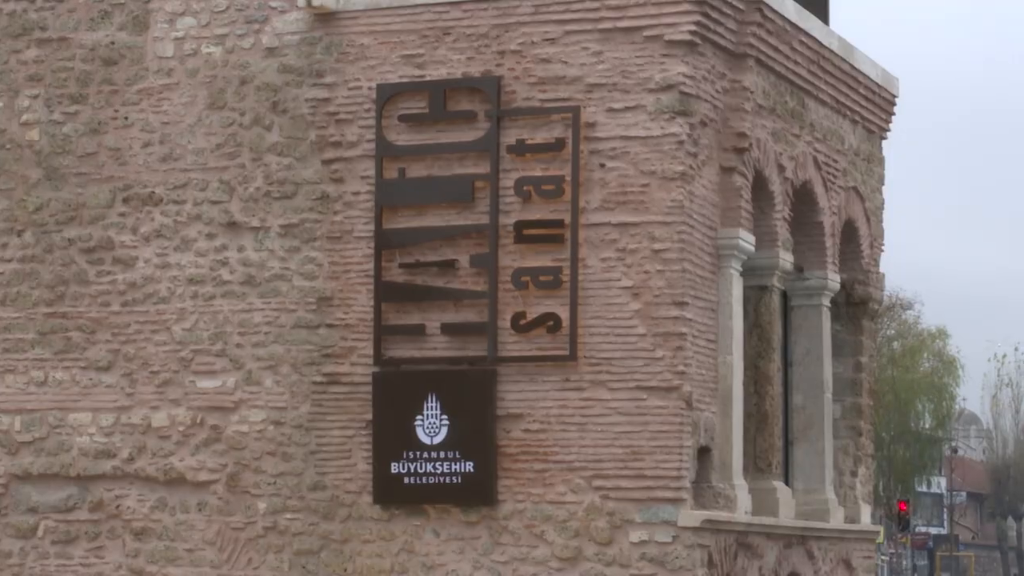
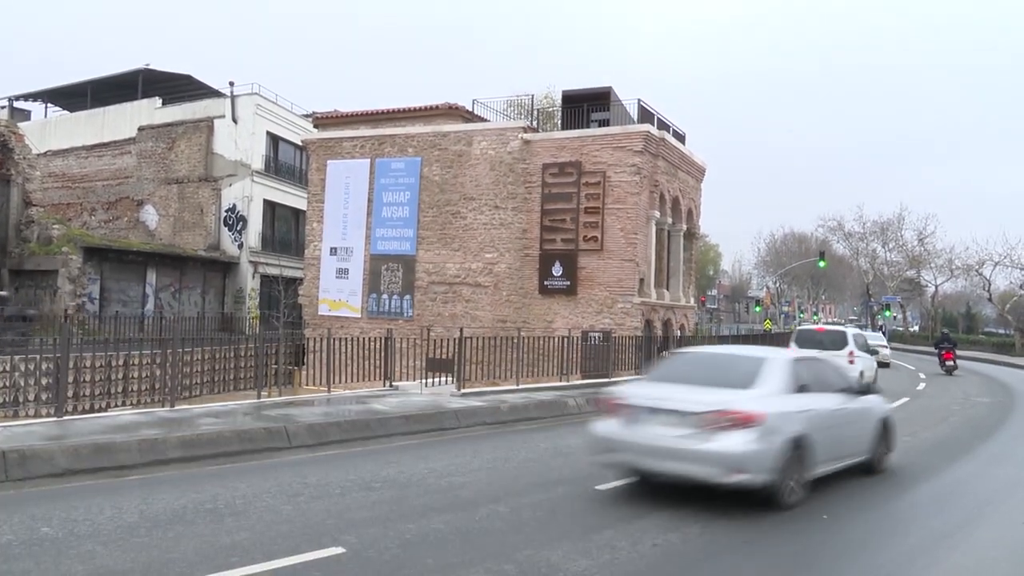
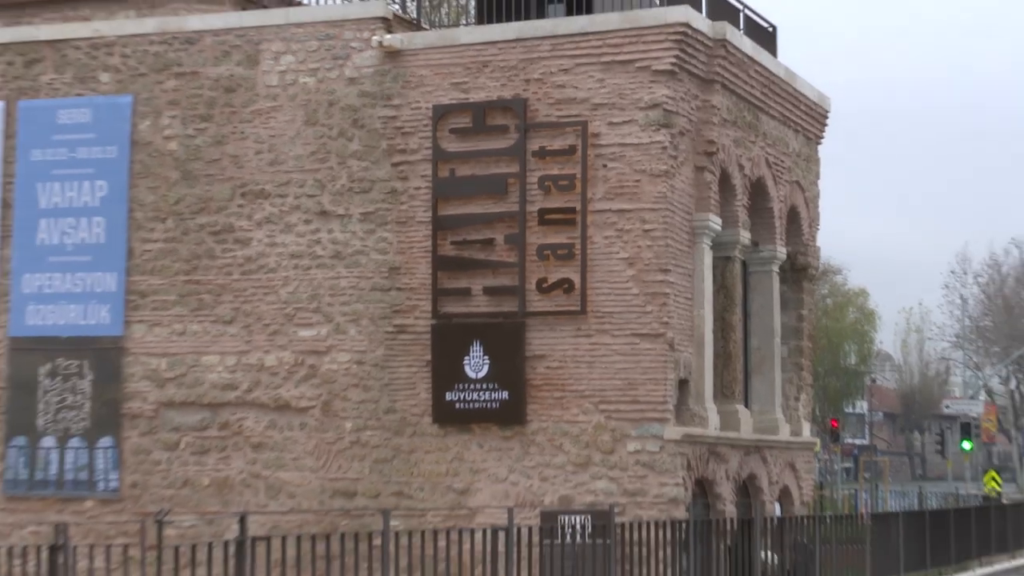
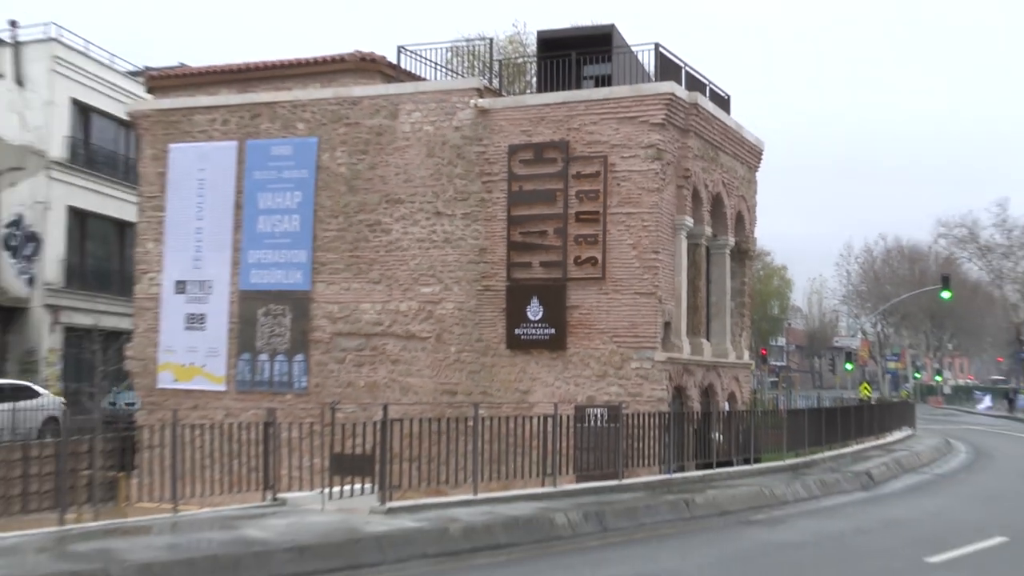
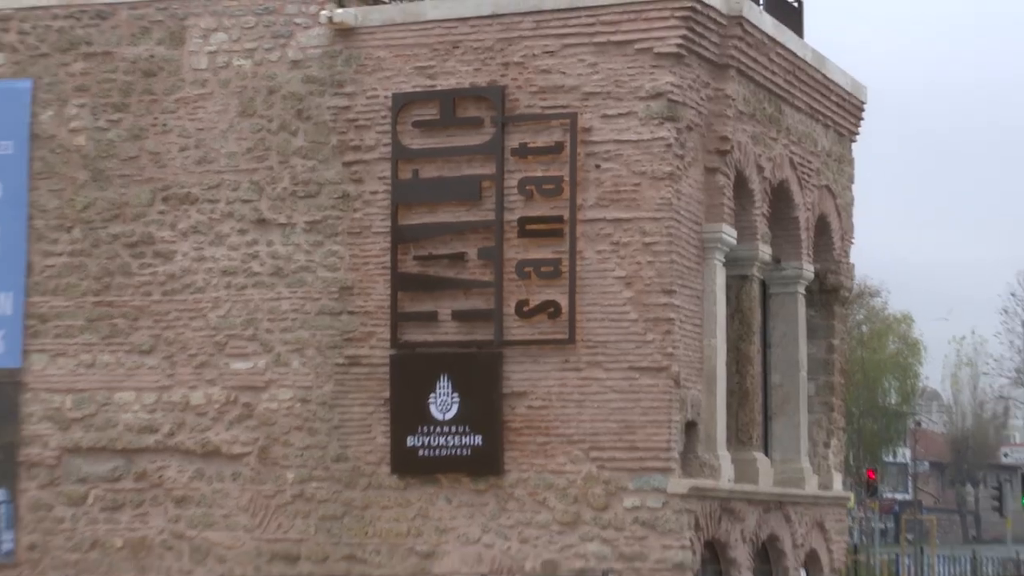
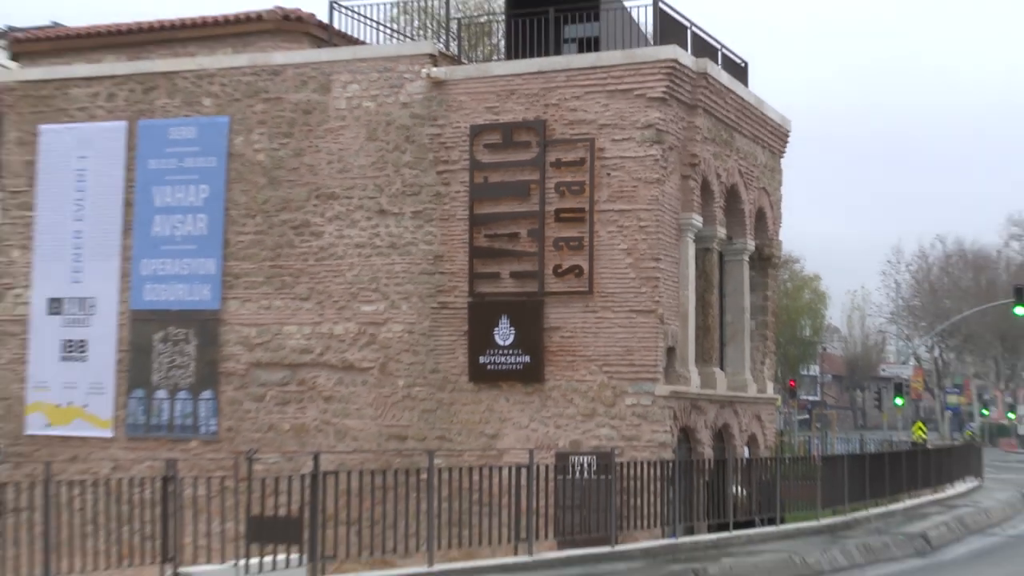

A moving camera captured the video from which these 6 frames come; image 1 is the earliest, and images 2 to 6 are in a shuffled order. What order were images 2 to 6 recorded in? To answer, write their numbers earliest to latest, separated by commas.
5, 3, 6, 4, 2
